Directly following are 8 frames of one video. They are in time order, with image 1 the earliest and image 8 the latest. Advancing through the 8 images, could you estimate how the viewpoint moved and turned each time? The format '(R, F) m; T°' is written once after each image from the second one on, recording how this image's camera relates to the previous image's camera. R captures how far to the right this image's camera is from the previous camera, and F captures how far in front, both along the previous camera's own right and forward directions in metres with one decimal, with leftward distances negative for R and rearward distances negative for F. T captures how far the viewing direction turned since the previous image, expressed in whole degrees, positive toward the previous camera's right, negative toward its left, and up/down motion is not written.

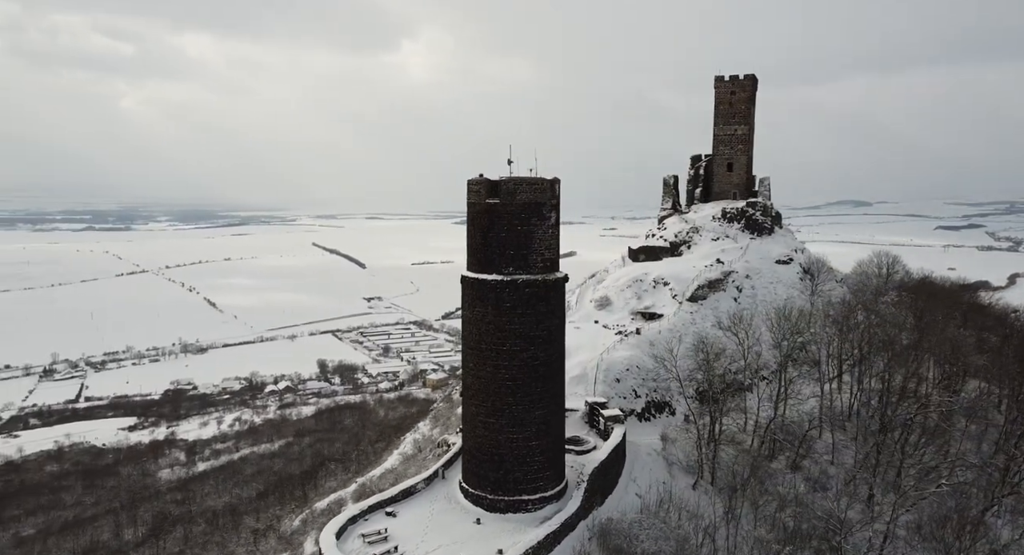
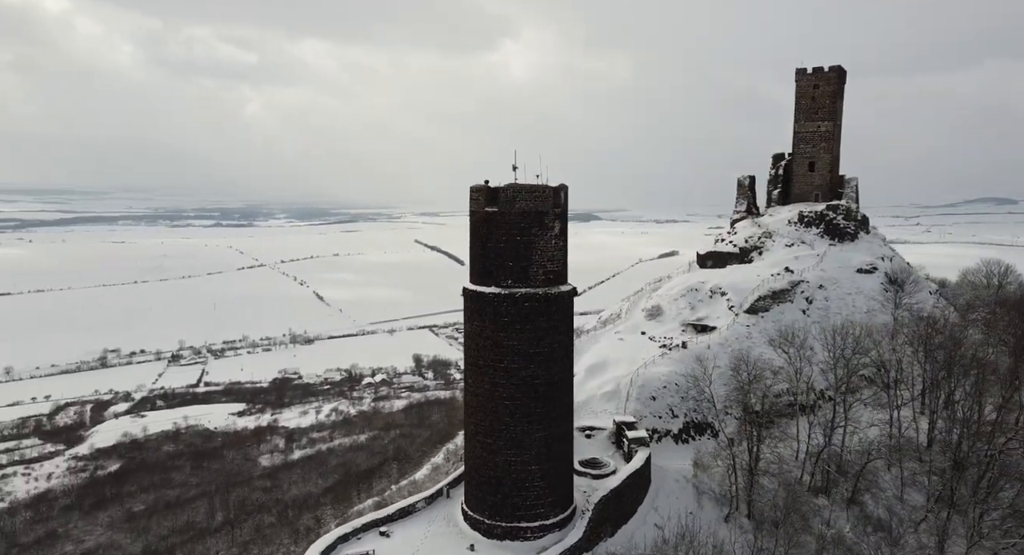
(+0.9, +0.4) m; -8°
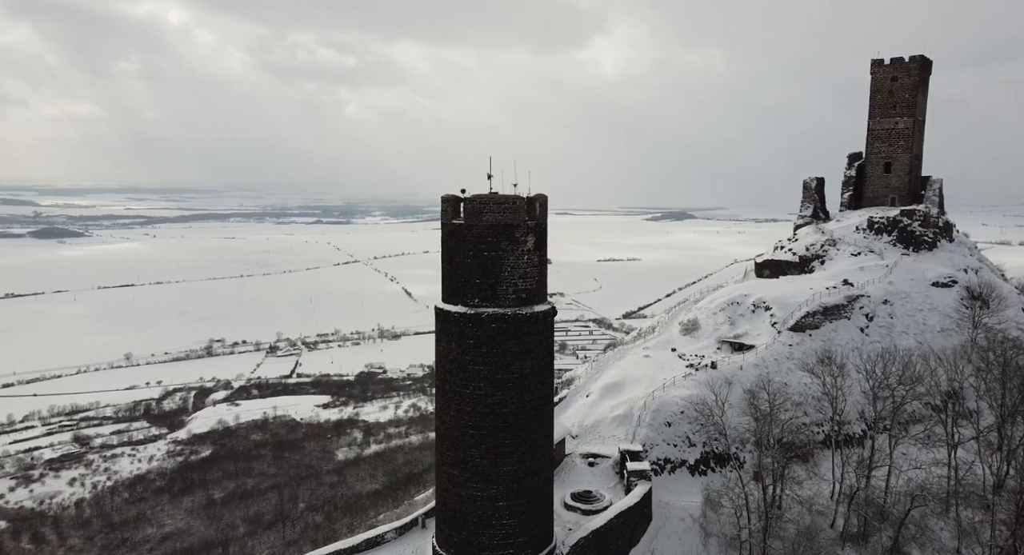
(+1.0, +0.6) m; -7°
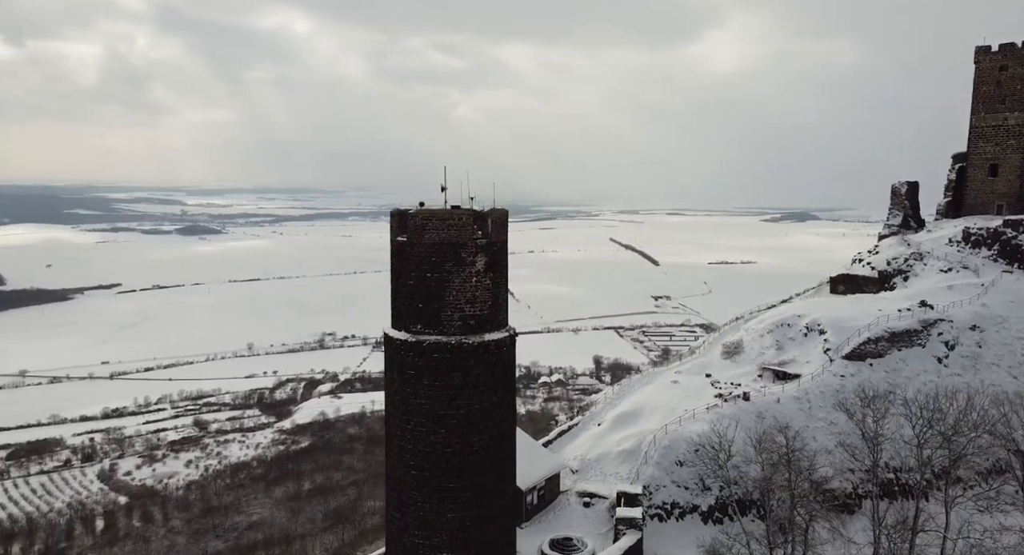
(+1.2, +0.7) m; -9°
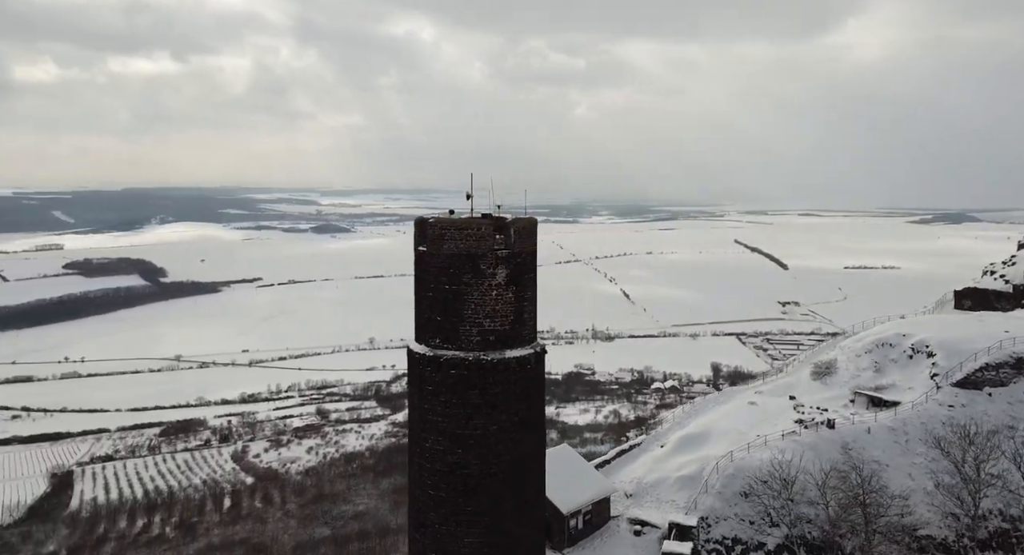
(+0.6, +0.4) m; -10°
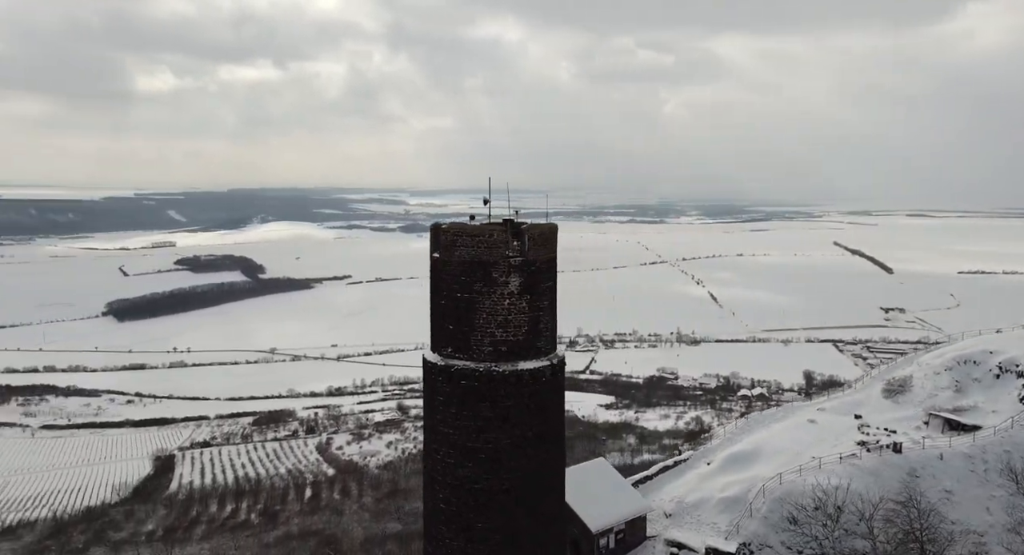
(+0.5, +0.2) m; -7°
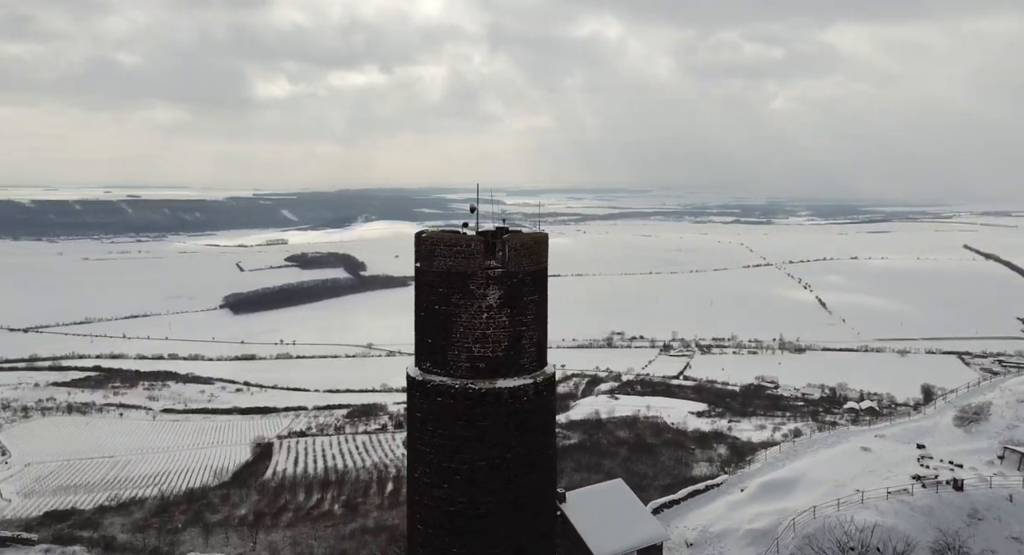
(+0.7, +0.3) m; -8°
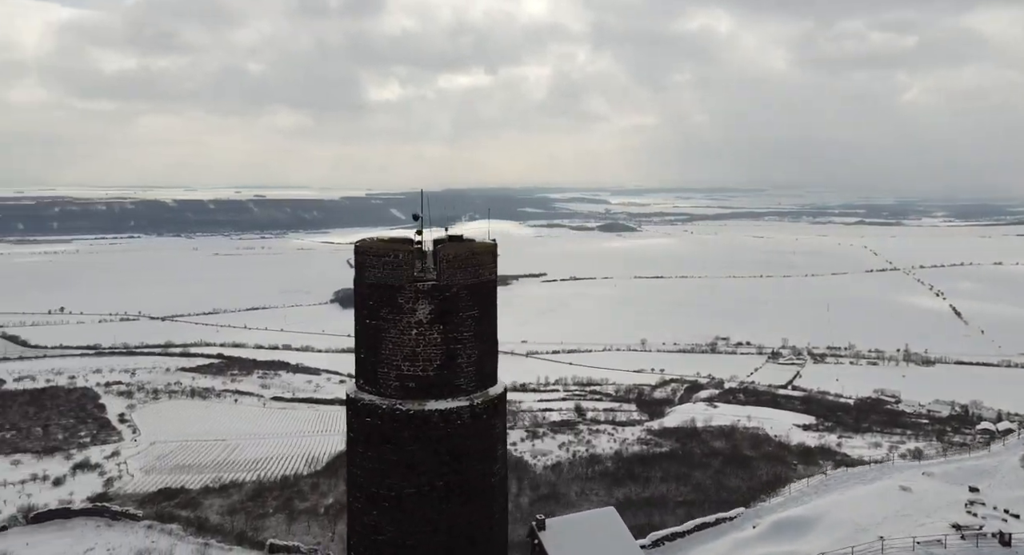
(+1.0, +0.4) m; -8°
